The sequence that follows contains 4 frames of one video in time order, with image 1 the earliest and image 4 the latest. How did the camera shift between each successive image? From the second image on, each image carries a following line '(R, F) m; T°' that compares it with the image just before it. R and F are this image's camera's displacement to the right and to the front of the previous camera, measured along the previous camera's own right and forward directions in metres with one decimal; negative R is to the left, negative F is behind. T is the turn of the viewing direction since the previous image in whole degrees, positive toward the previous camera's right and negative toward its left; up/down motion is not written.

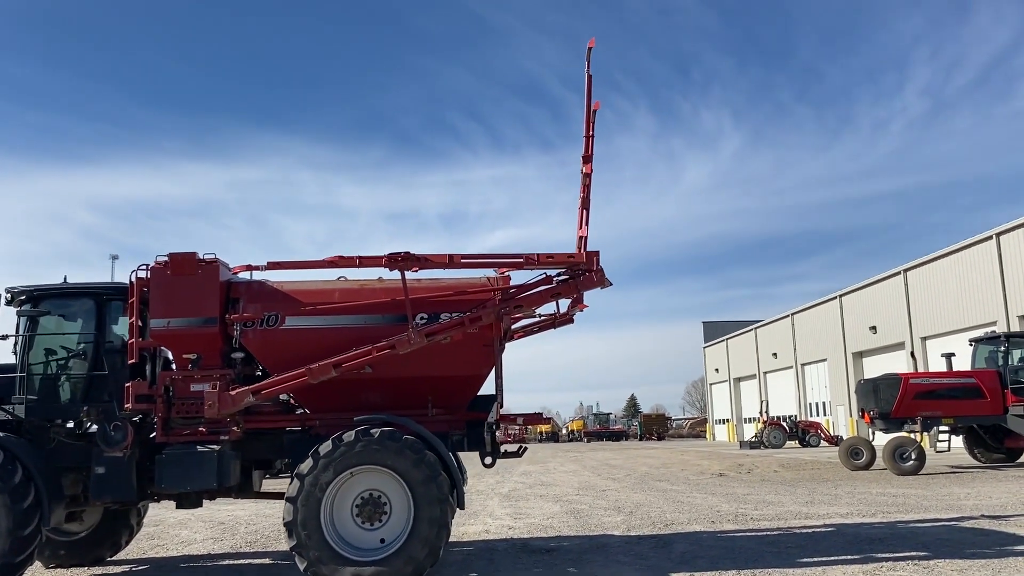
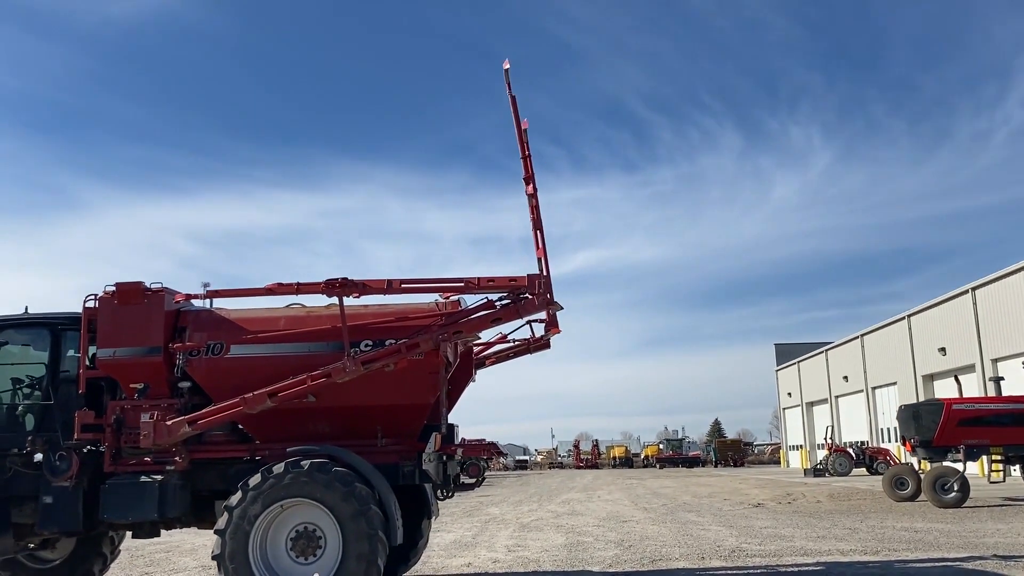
(+1.2, +0.3) m; -5°
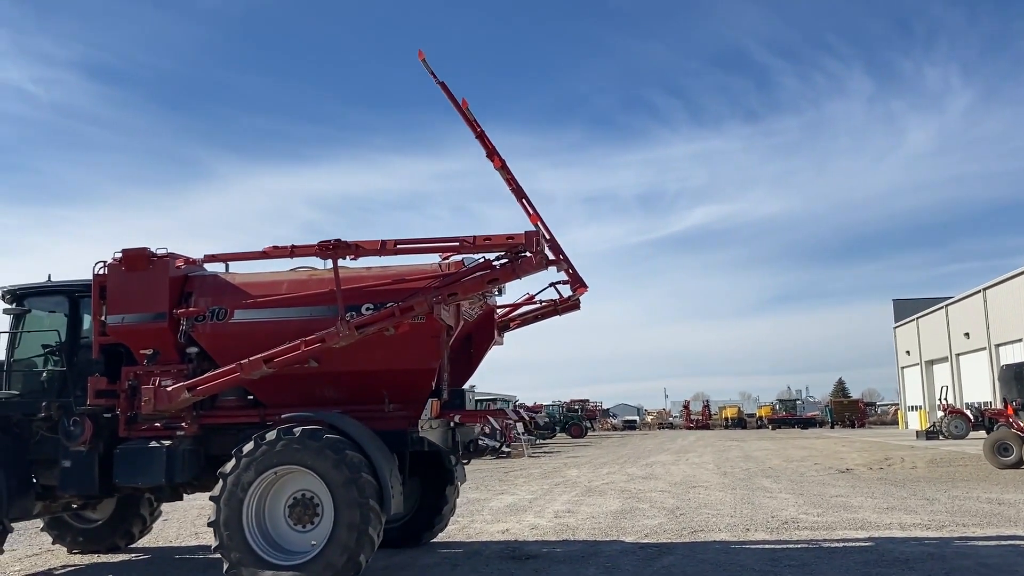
(+0.9, +0.5) m; -7°
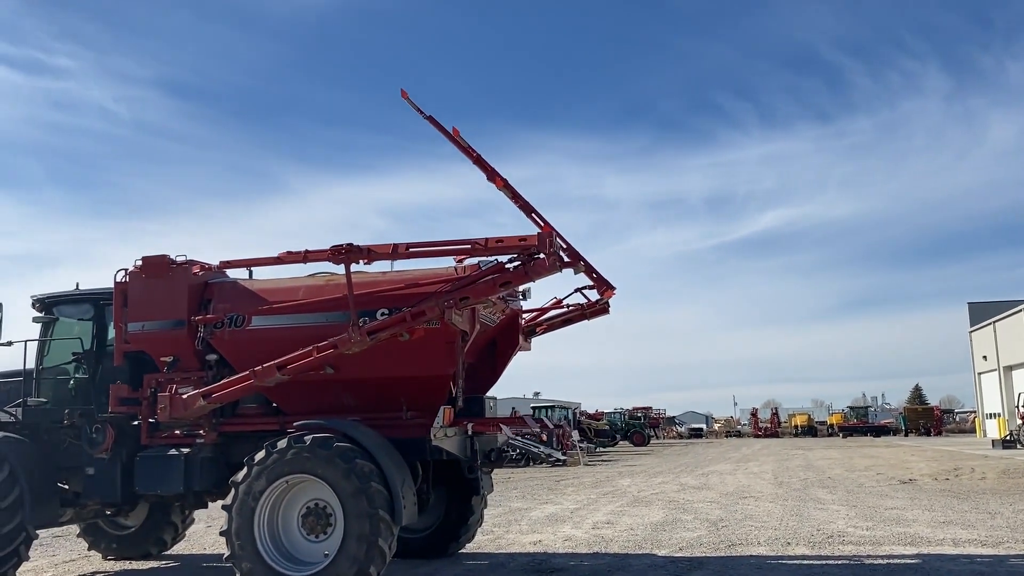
(+0.4, +0.3) m; -4°
